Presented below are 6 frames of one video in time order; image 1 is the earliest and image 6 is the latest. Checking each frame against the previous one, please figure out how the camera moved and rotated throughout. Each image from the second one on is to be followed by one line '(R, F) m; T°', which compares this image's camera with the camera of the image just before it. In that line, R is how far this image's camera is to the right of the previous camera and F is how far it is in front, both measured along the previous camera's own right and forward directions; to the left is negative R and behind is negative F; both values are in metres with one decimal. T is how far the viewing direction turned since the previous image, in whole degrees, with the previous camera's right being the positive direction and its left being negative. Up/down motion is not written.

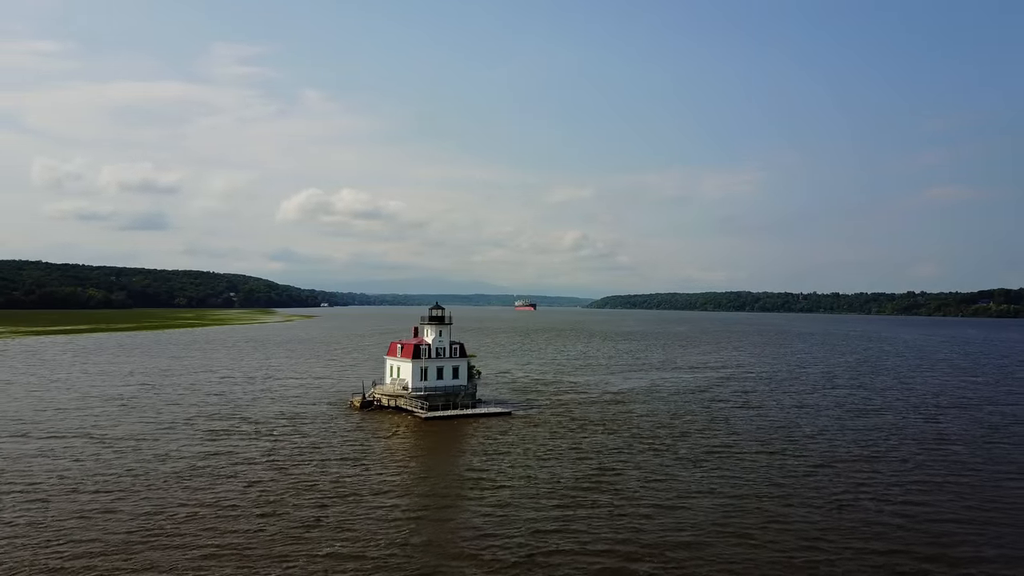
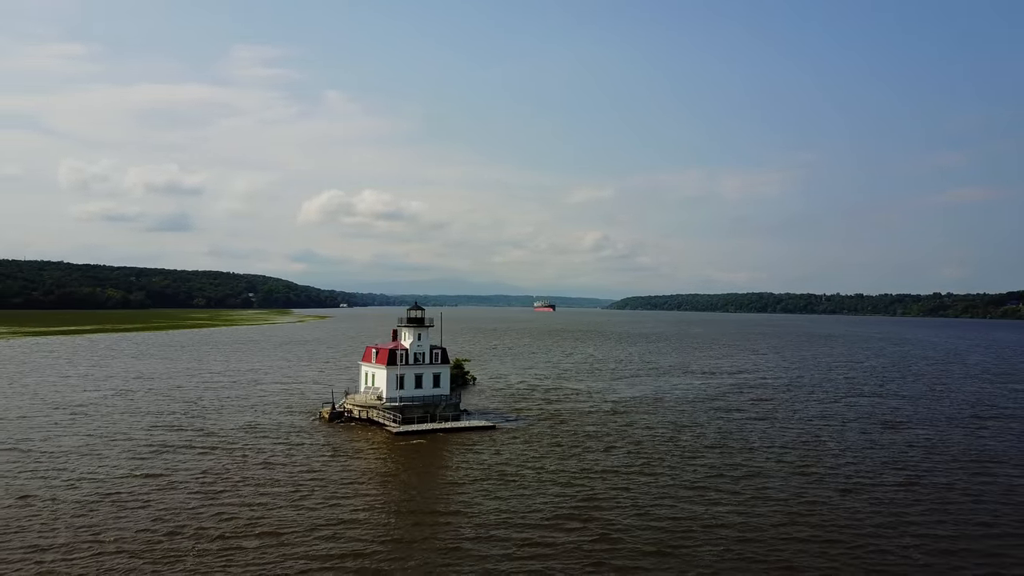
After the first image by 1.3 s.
(+2.6, +6.0) m; -2°
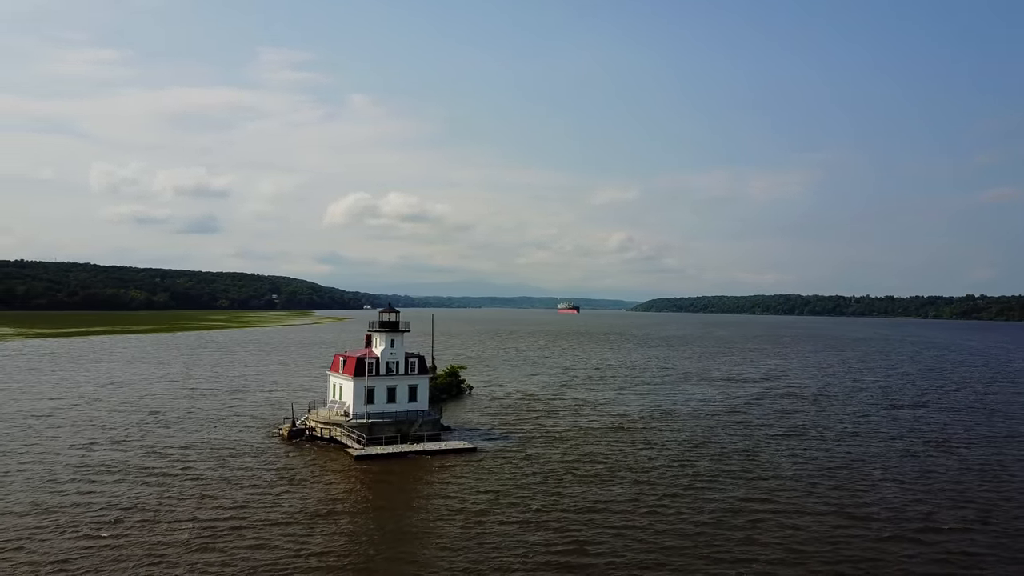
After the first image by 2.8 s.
(+2.6, +7.1) m; -2°
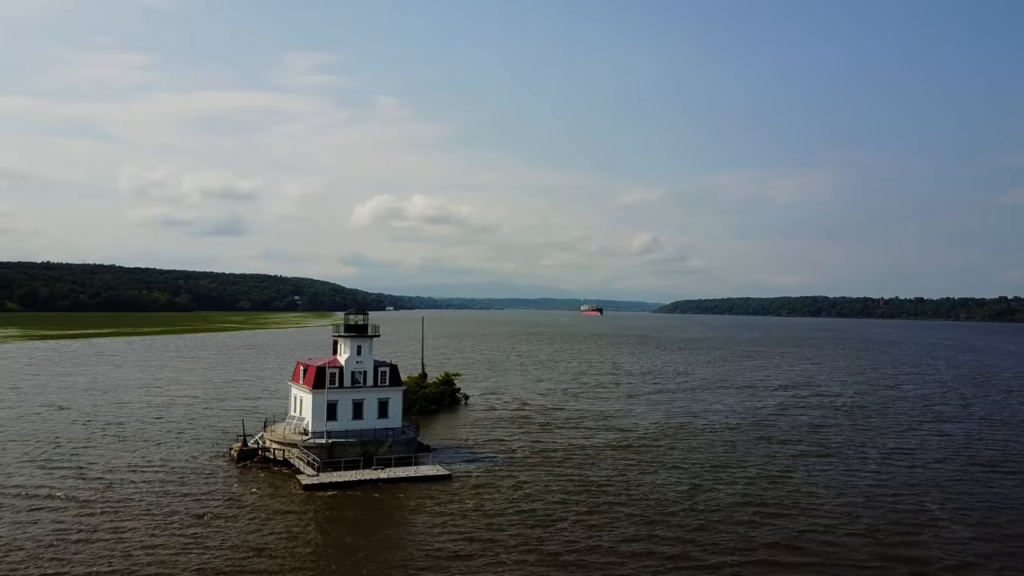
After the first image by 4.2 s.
(+2.2, +6.6) m; -2°
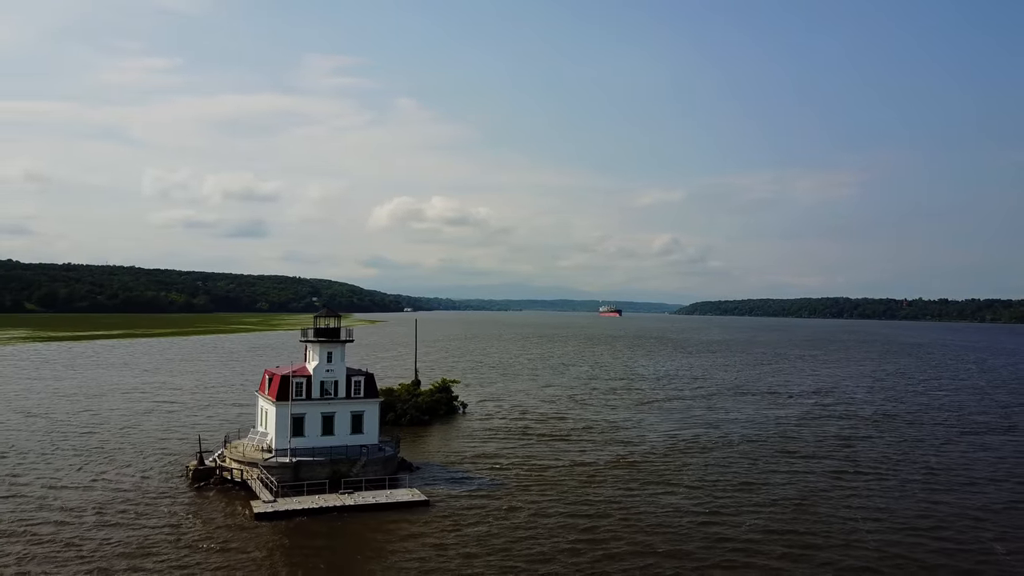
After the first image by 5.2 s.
(+1.5, +4.7) m; -2°
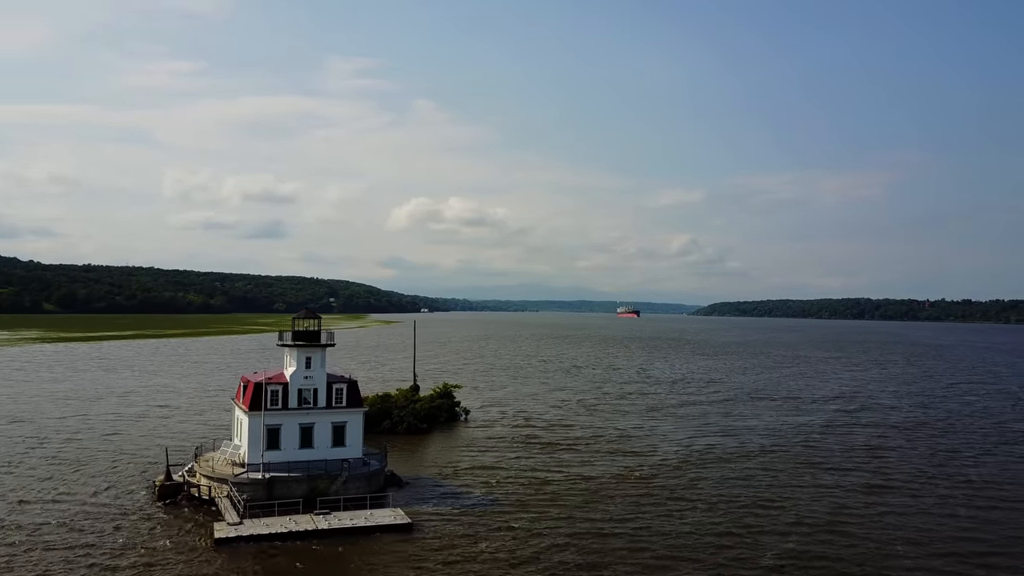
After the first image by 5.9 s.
(+1.0, +3.4) m; -1°
